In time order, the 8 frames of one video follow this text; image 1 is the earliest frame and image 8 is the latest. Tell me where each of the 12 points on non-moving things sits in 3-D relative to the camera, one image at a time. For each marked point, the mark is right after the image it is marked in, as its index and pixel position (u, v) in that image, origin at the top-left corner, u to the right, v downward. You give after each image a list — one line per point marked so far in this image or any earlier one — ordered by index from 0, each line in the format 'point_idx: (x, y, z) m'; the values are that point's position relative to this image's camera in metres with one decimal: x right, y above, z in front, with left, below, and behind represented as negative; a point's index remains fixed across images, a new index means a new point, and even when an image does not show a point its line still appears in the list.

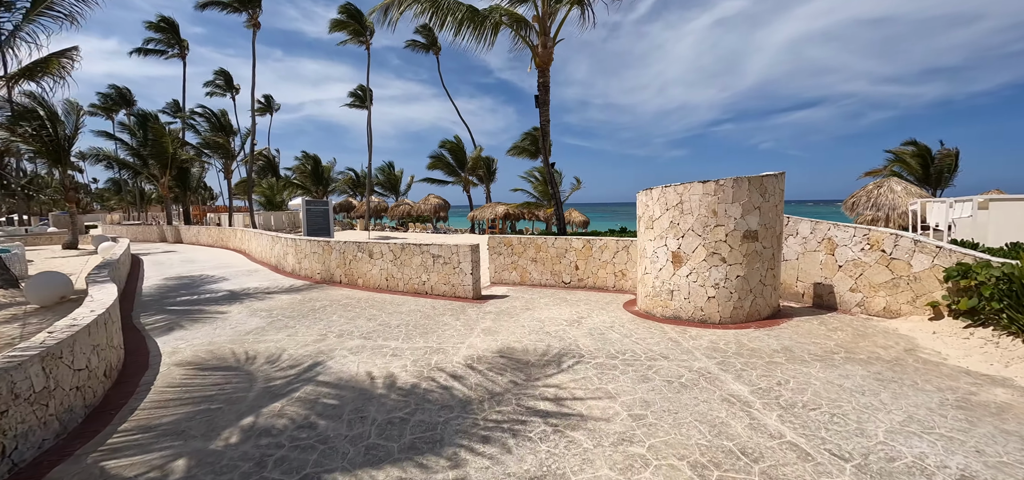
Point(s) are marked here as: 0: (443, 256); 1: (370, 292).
0: (-1.5, -0.4, +9.1) m
1: (-3.3, -1.2, +9.9) m
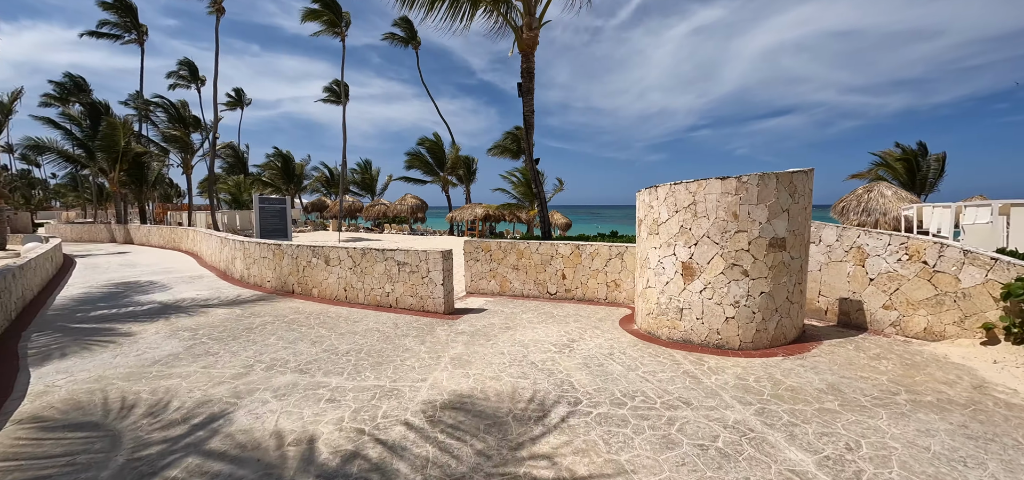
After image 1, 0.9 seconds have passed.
0: (-1.9, -0.4, +7.7) m
1: (-3.8, -1.3, +8.5) m
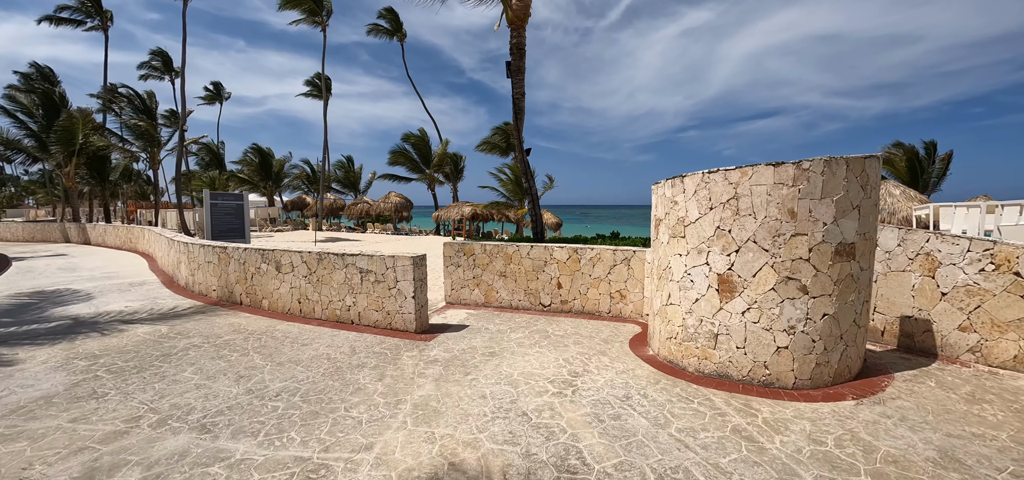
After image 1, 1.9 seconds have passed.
0: (-2.1, -0.5, +6.4) m
1: (-4.0, -1.4, +7.1) m
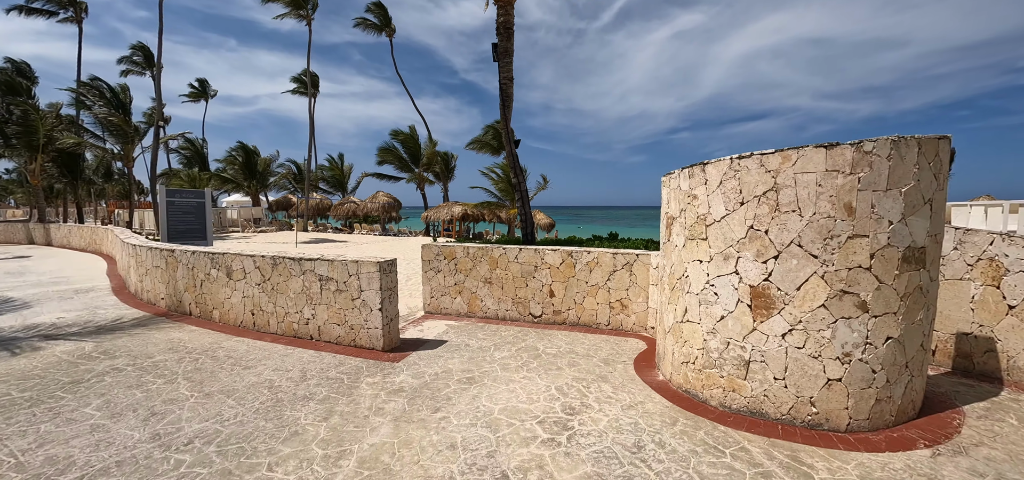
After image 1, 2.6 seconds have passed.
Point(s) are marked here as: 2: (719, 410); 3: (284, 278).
0: (-2.3, -0.5, +5.4) m
1: (-4.2, -1.4, +6.1) m
2: (+1.7, -1.4, +3.5) m
3: (-3.2, -0.5, +5.9) m
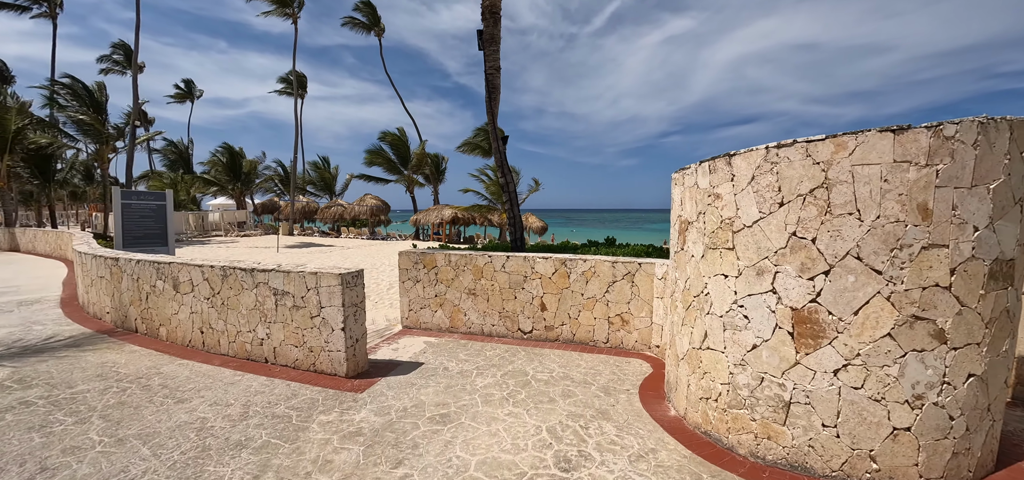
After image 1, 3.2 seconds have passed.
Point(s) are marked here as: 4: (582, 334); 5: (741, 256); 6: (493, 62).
0: (-2.5, -0.6, +4.7) m
1: (-4.4, -1.5, +5.3) m
2: (+1.6, -1.5, +2.8) m
3: (-3.3, -0.6, +5.1) m
4: (+0.9, -1.2, +5.4) m
5: (+1.5, -0.1, +2.8) m
6: (-0.3, +2.9, +6.8) m
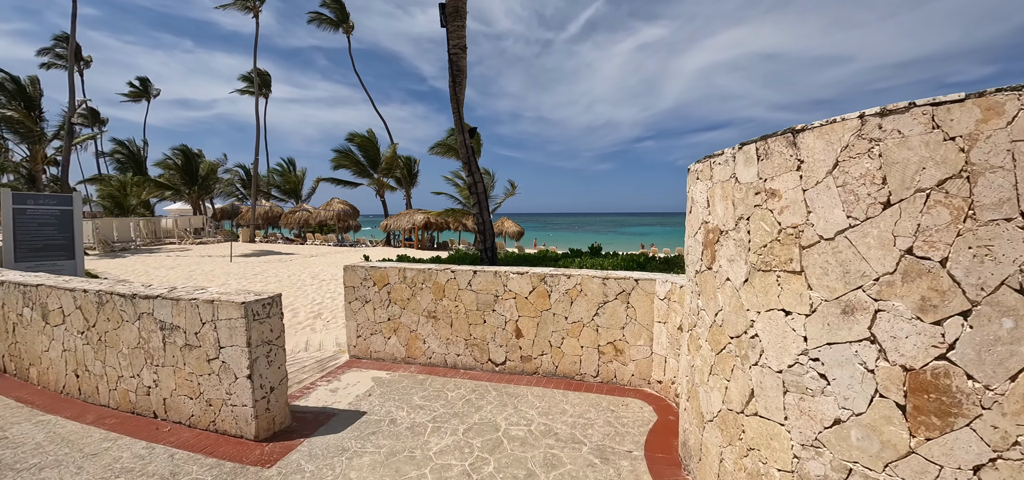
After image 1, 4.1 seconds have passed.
0: (-2.7, -0.7, +3.5) m
1: (-4.7, -1.6, +4.1) m
2: (+1.4, -1.6, +1.9) m
3: (-3.7, -0.8, +3.9) m
4: (+0.6, -1.3, +4.4) m
5: (+1.3, -0.2, +1.9) m
6: (-0.7, +2.8, +5.8) m
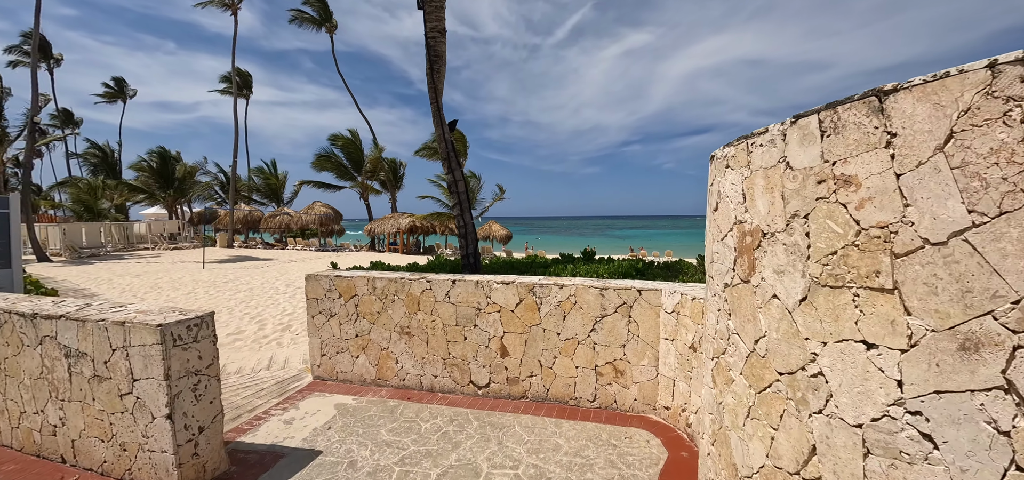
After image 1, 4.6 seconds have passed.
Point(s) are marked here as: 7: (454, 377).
0: (-2.9, -0.8, +2.9) m
1: (-4.8, -1.7, +3.3) m
2: (+1.4, -1.6, +1.3) m
3: (-3.8, -0.8, +3.2) m
4: (+0.4, -1.4, +3.8) m
5: (+1.3, -0.2, +1.3) m
6: (-0.9, +2.7, +5.2) m
7: (-0.6, -1.3, +4.1) m
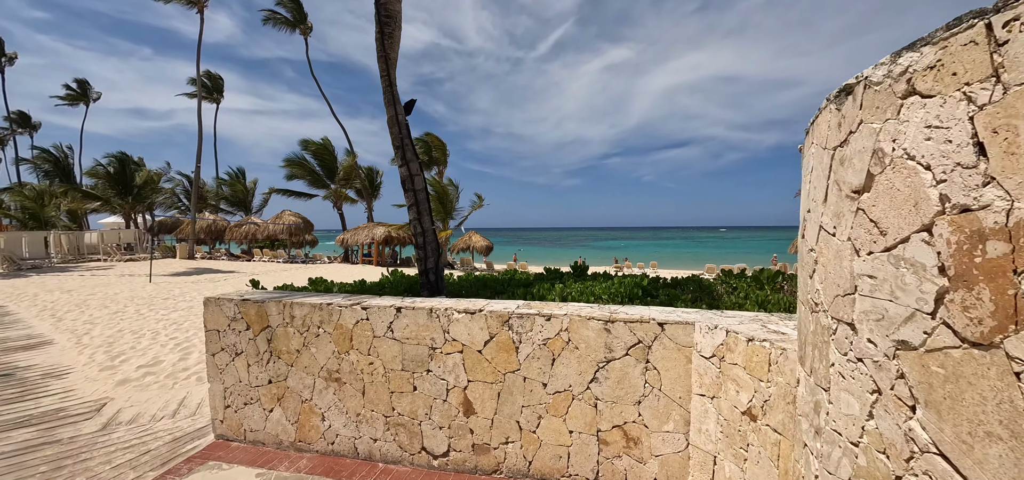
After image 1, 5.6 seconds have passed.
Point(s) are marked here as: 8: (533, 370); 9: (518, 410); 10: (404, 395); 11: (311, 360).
0: (-3.0, -0.8, +1.7) m
1: (-5.0, -1.7, +2.0) m
2: (+1.2, -1.6, +0.3) m
3: (-4.0, -0.9, +1.9) m
4: (+0.2, -1.4, +2.7) m
5: (+1.1, -0.2, +0.3) m
6: (-1.2, +2.6, +4.2) m
7: (-0.8, -1.4, +3.0) m
8: (+0.1, -0.8, +2.7) m
9: (+0.1, -1.1, +2.8) m
10: (-0.7, -1.1, +3.0) m
11: (-1.5, -0.9, +3.2) m
